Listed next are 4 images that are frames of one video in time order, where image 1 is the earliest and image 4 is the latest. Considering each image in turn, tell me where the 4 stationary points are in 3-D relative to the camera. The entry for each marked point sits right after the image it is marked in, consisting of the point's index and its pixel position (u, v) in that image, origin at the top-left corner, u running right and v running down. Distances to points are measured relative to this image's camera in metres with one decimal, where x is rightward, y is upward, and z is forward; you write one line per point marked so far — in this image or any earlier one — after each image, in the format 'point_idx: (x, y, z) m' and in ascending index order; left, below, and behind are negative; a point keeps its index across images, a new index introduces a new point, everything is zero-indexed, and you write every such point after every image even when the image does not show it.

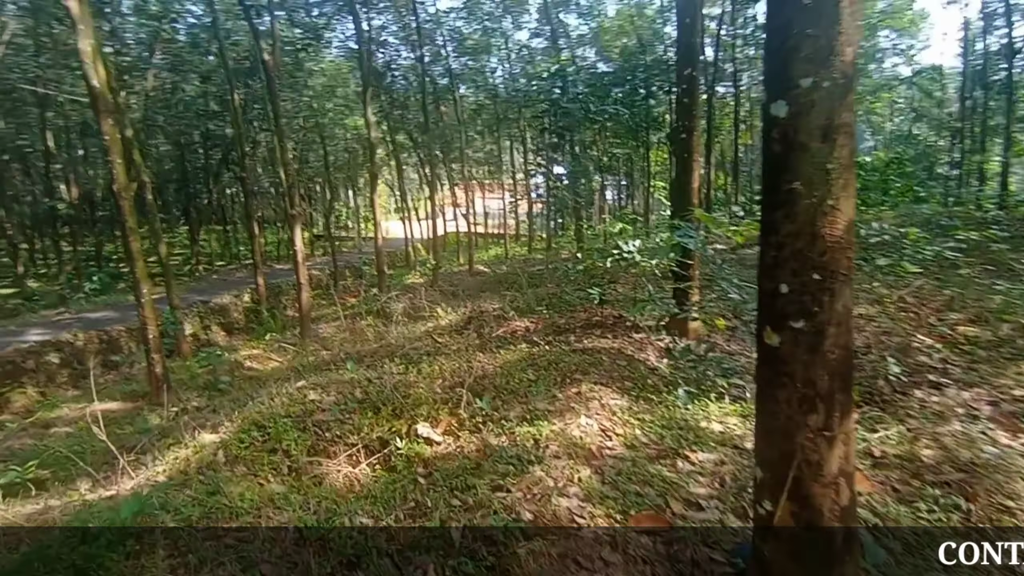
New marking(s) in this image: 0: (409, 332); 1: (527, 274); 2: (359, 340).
0: (-0.8, -0.4, +6.7) m
1: (+0.2, +0.2, +10.8) m
2: (-1.3, -0.5, +7.0) m
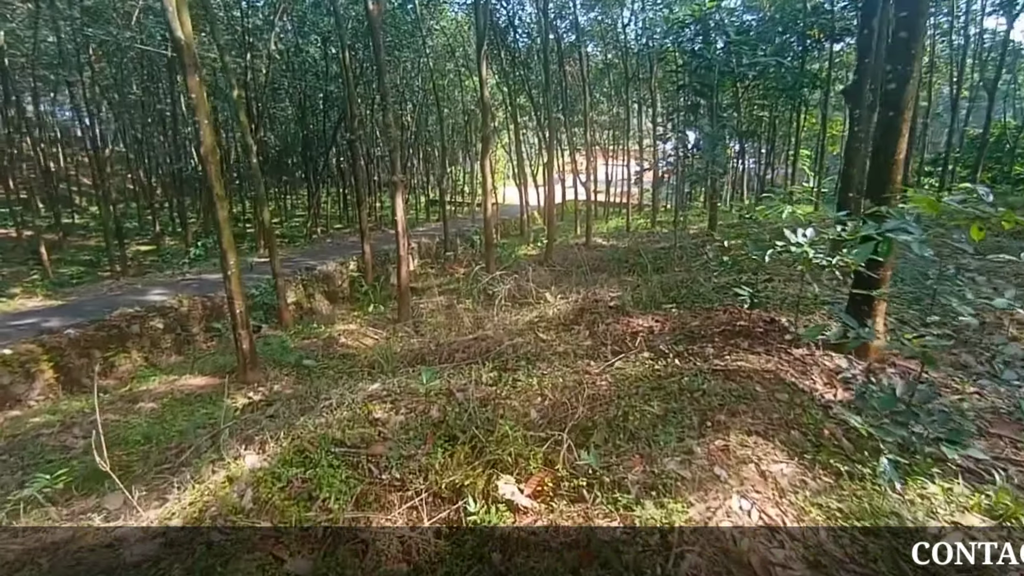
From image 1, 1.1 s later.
0: (0.0, -0.3, +5.8) m
1: (+1.6, +0.4, +9.7) m
2: (-0.4, -0.3, +6.1) m
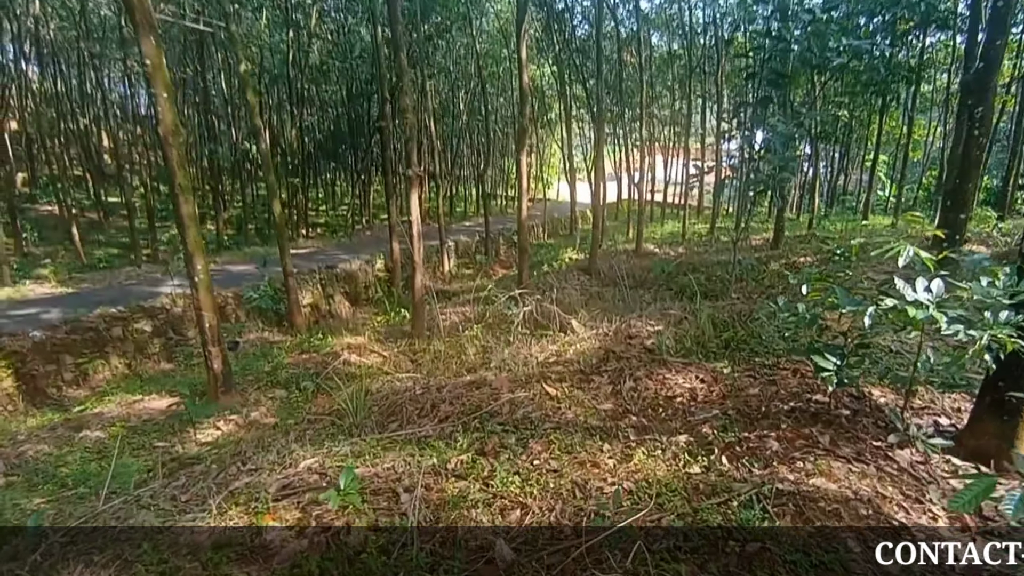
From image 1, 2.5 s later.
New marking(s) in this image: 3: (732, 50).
0: (0.0, -0.4, +4.6) m
1: (+2.0, +0.2, +8.4) m
2: (-0.4, -0.5, +5.0) m
3: (+3.7, +4.0, +13.6) m
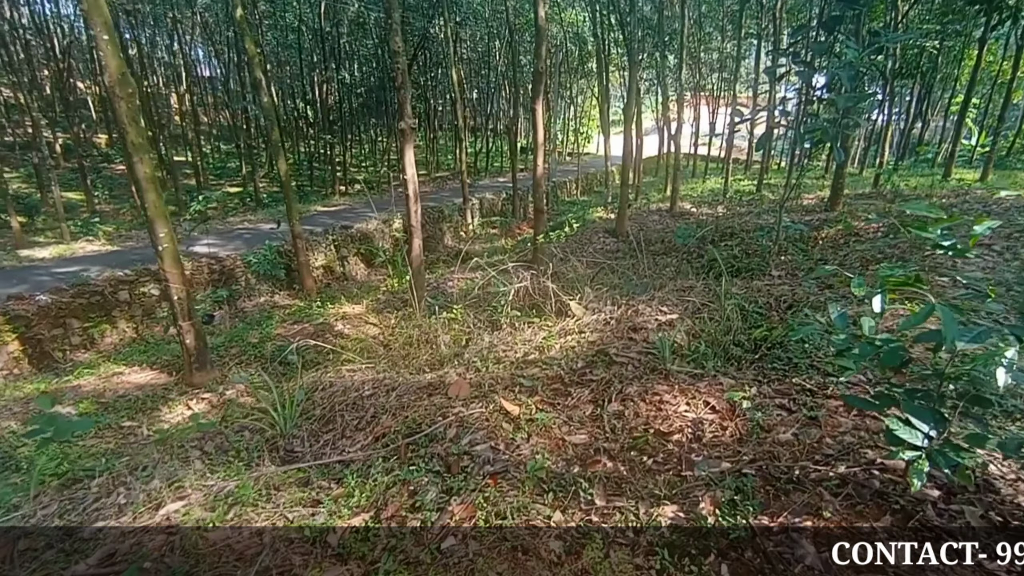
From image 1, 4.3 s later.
0: (-0.1, -0.3, +3.6) m
1: (+2.1, +0.5, +7.2) m
2: (-0.5, -0.4, +4.0) m
3: (+4.1, +4.5, +12.1) m
